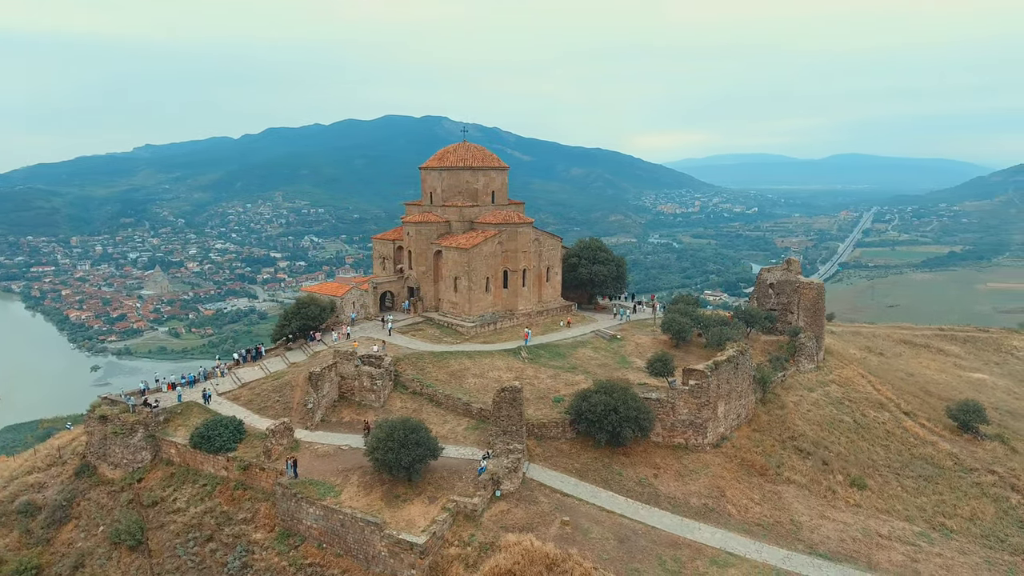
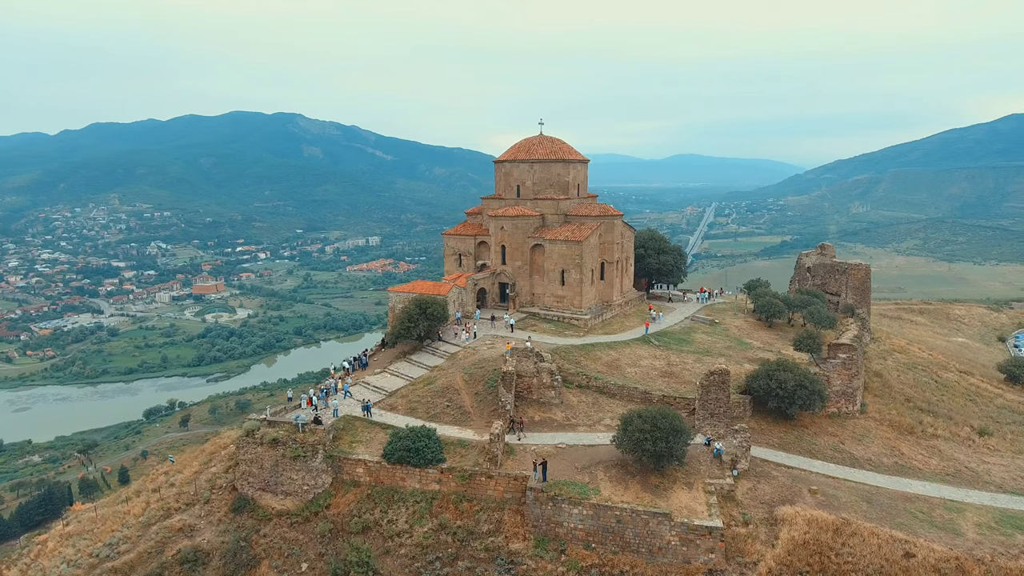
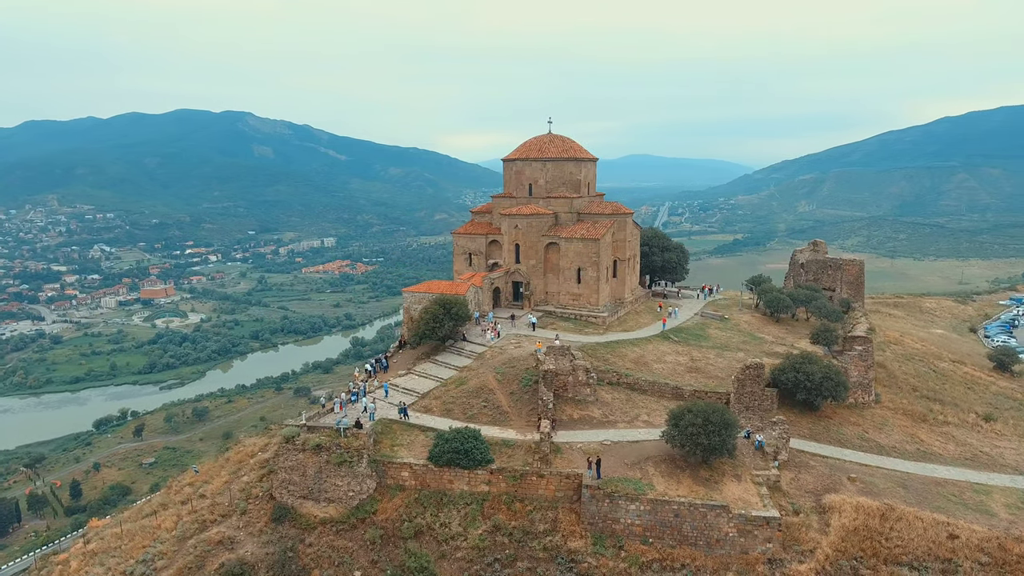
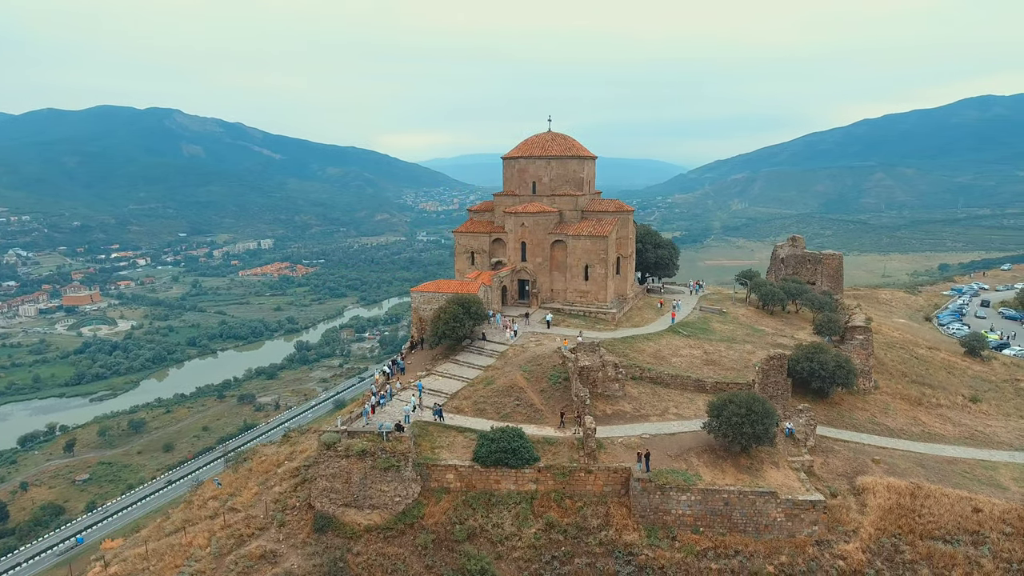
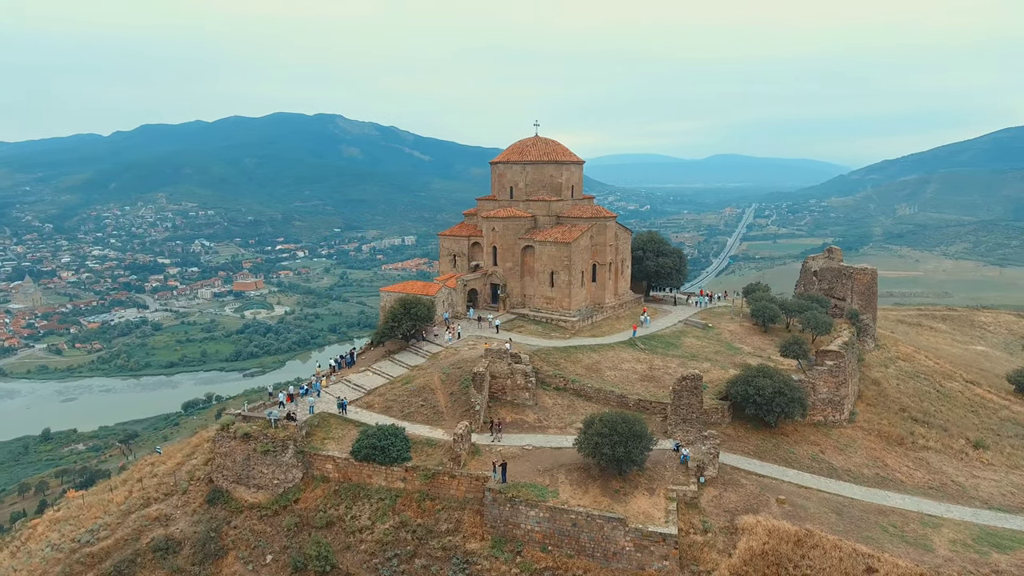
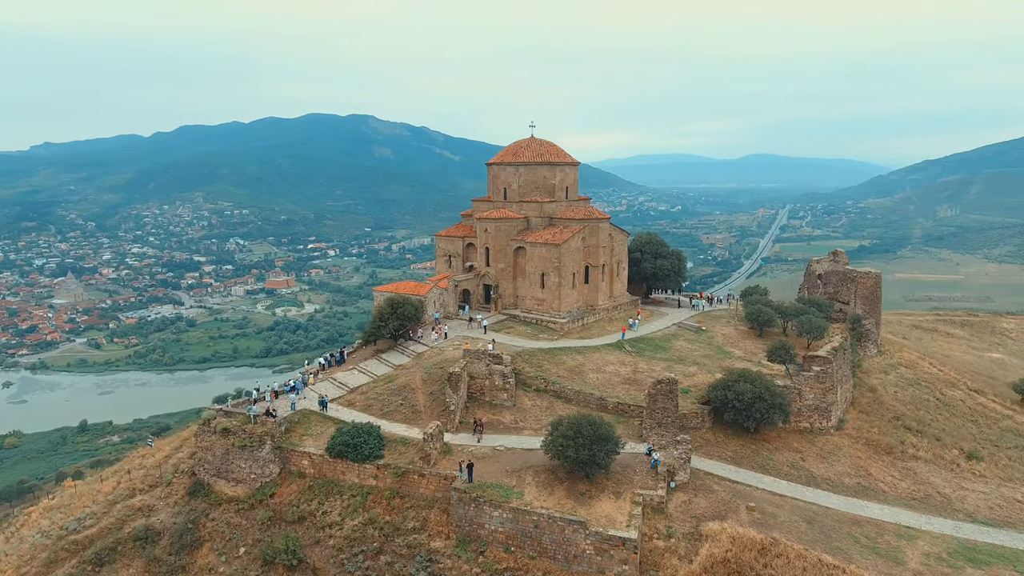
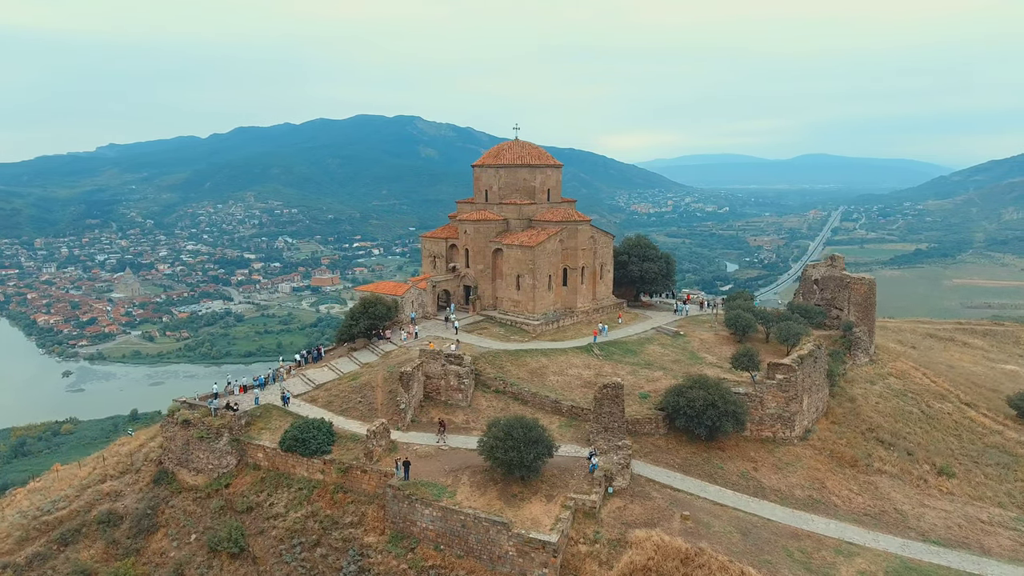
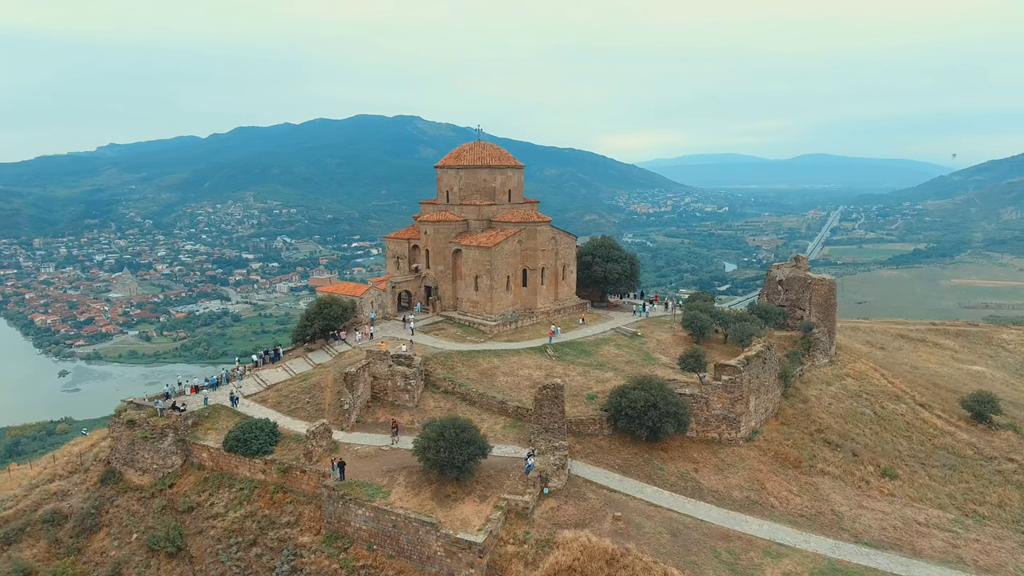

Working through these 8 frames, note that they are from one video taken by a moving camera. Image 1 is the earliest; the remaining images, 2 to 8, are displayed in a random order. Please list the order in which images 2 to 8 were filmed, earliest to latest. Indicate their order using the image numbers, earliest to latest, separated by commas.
8, 7, 6, 5, 2, 3, 4
